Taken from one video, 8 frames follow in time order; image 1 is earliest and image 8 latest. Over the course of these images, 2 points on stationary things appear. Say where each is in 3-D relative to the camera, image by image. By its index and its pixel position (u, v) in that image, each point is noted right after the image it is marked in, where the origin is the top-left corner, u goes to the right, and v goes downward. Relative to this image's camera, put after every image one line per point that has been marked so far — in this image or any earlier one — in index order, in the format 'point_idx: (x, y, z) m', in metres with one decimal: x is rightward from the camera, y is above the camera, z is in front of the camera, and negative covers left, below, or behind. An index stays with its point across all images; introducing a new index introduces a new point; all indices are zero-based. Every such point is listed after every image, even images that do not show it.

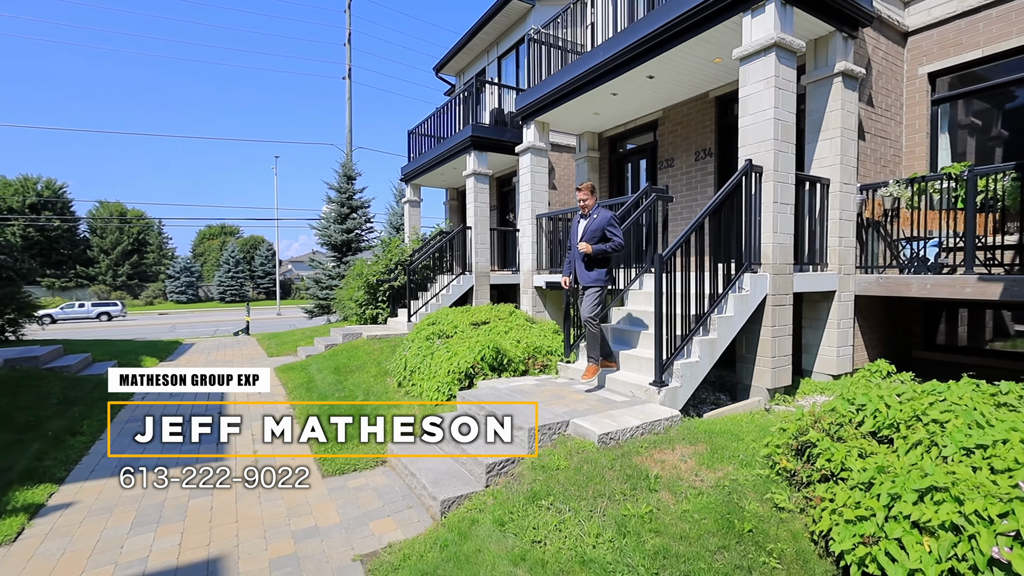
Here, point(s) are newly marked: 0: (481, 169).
0: (-0.7, +2.7, +10.8) m
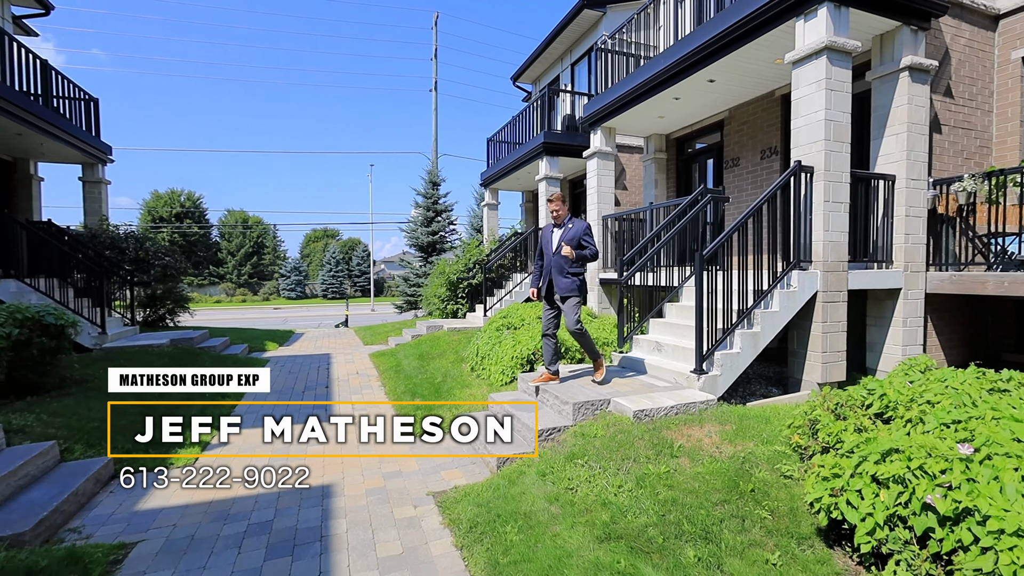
0: (+1.0, +2.8, +11.5) m
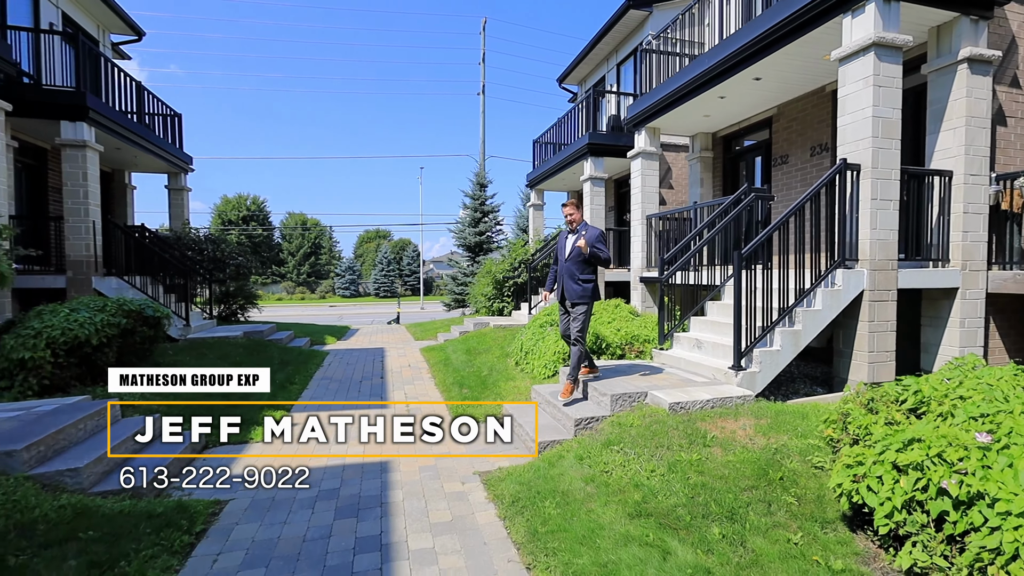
0: (+2.1, +2.8, +11.6) m
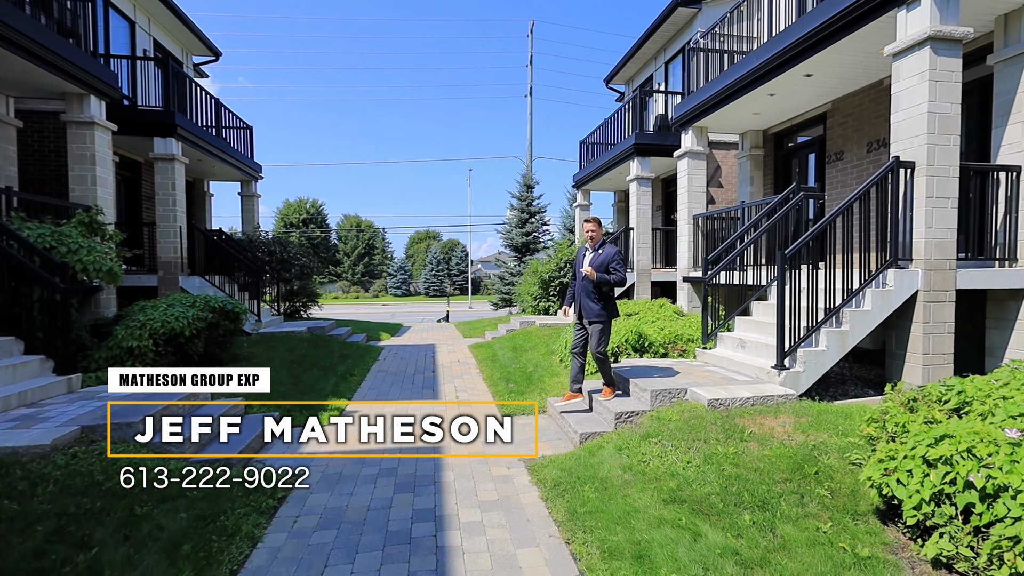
0: (+3.3, +2.8, +11.6) m
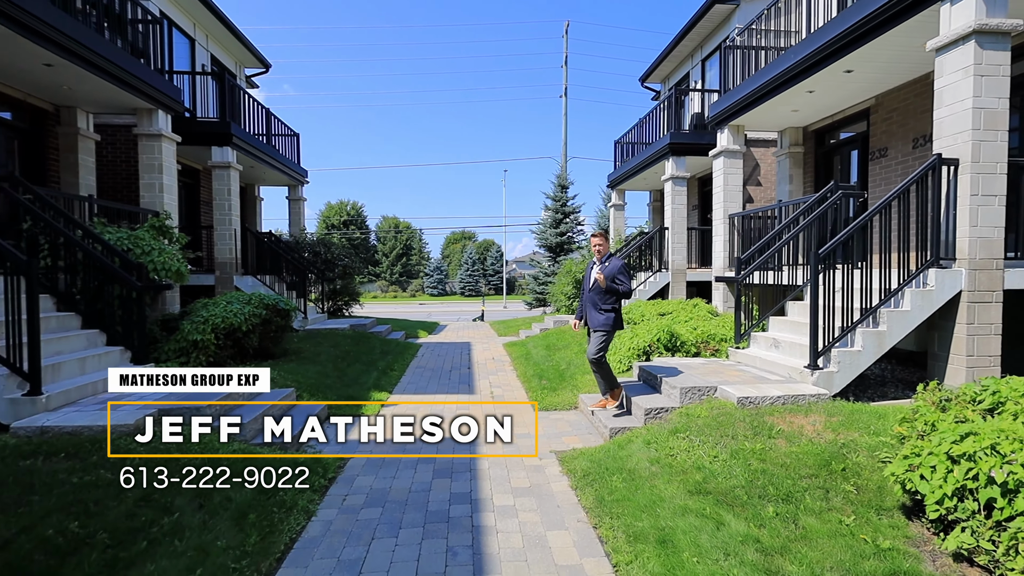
0: (+4.1, +2.8, +11.6) m
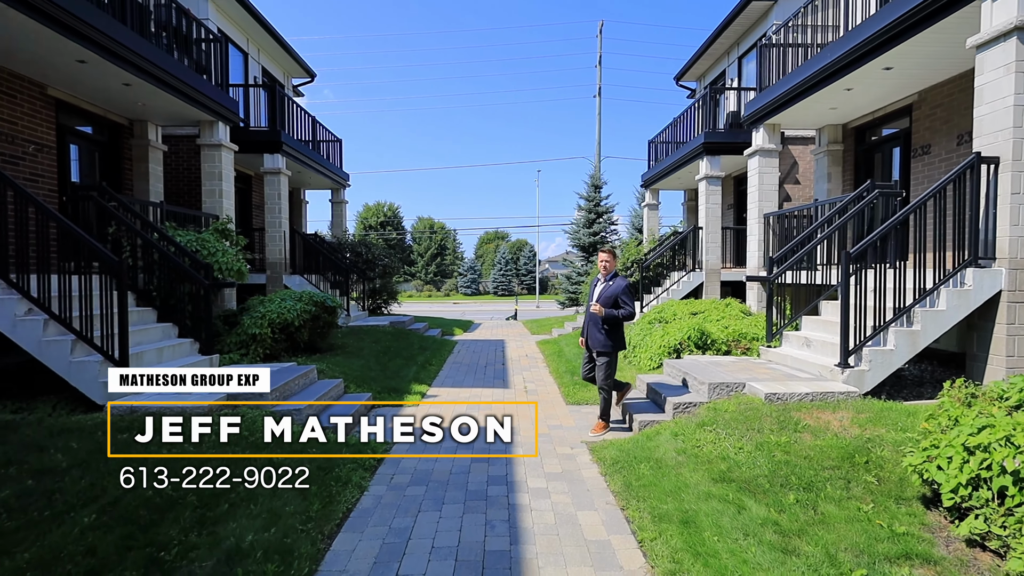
0: (+4.9, +2.8, +11.5) m
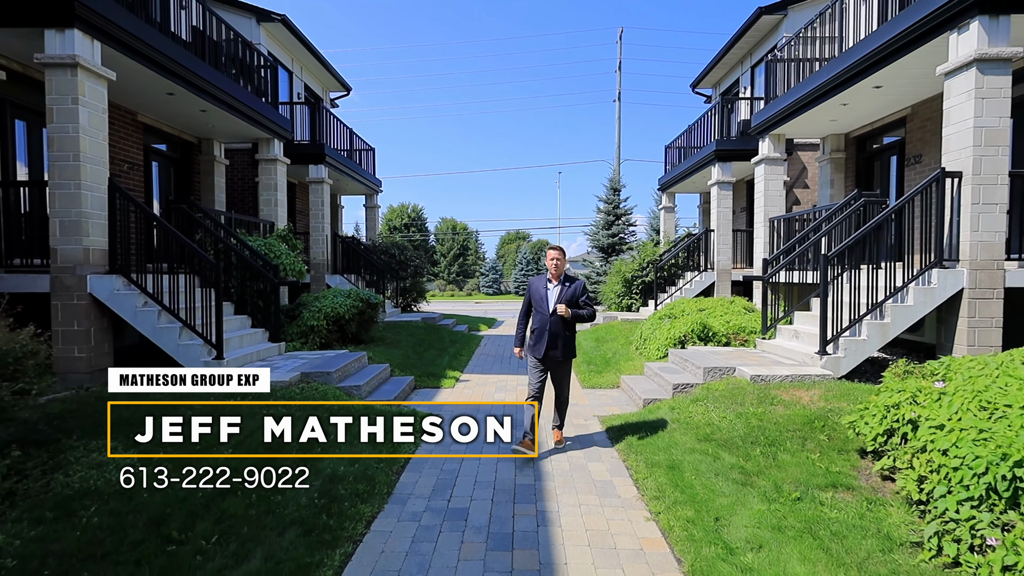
0: (+5.5, +2.9, +12.2) m
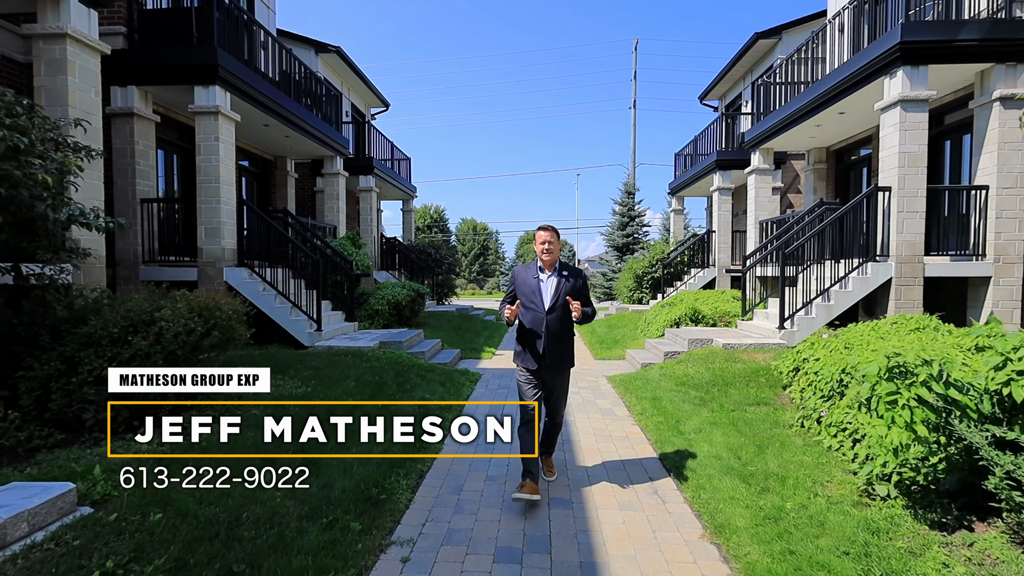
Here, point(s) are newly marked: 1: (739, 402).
0: (+6.2, +3.0, +13.7) m
1: (+2.4, -1.2, +5.1) m
